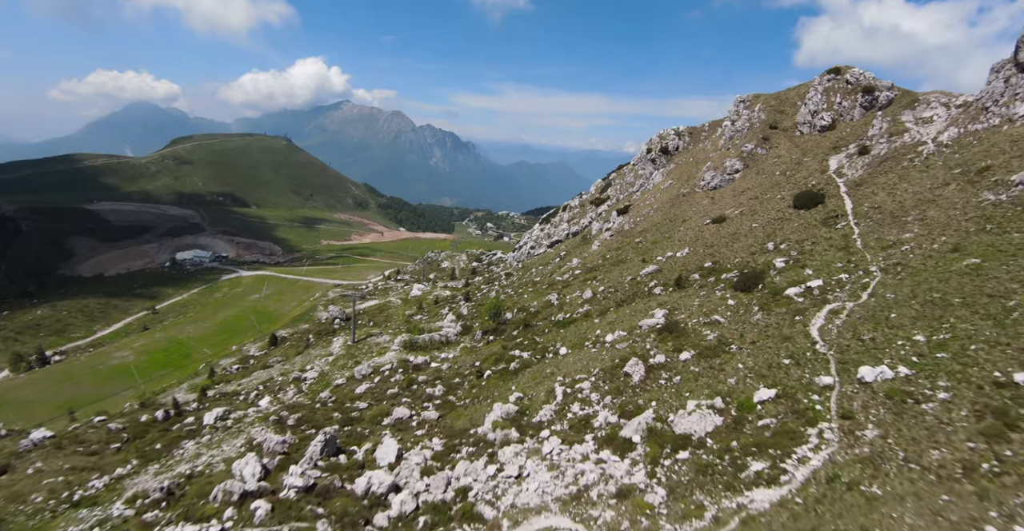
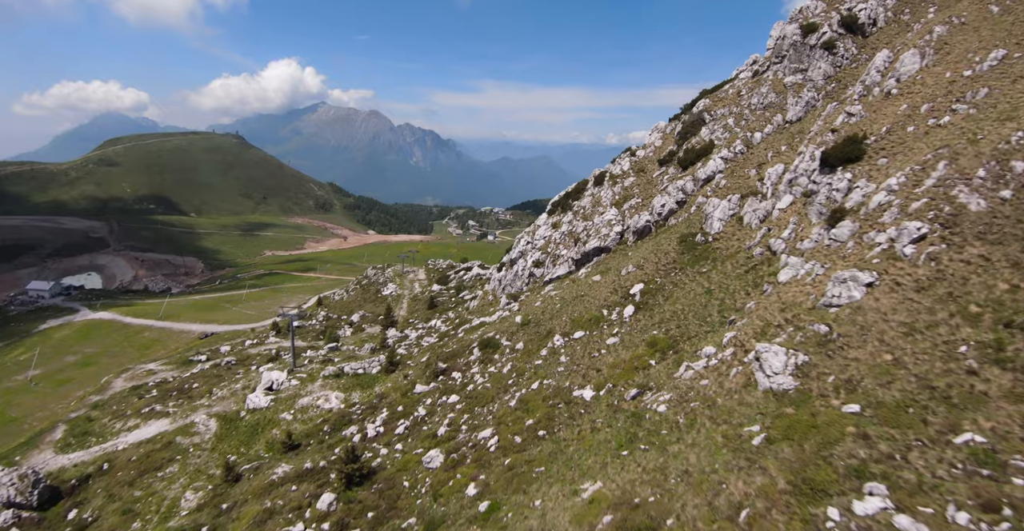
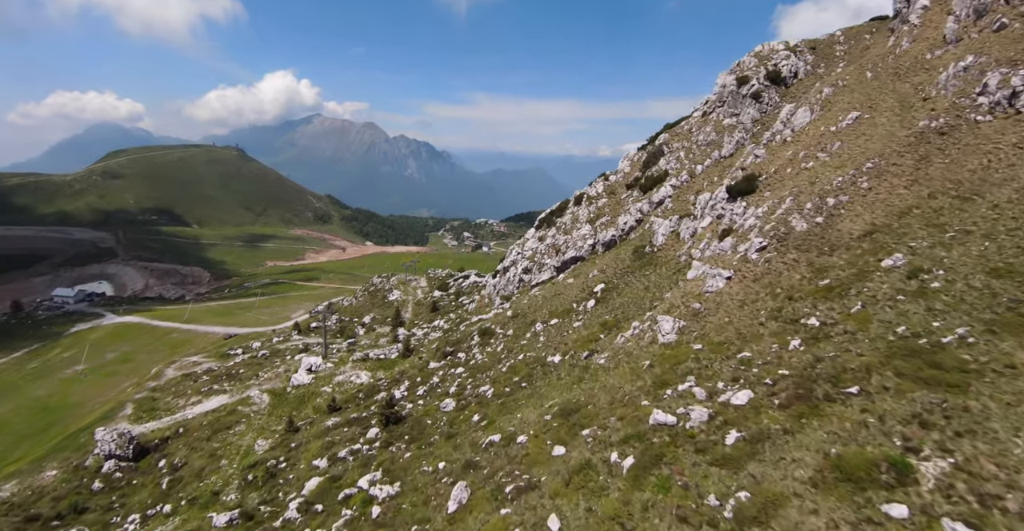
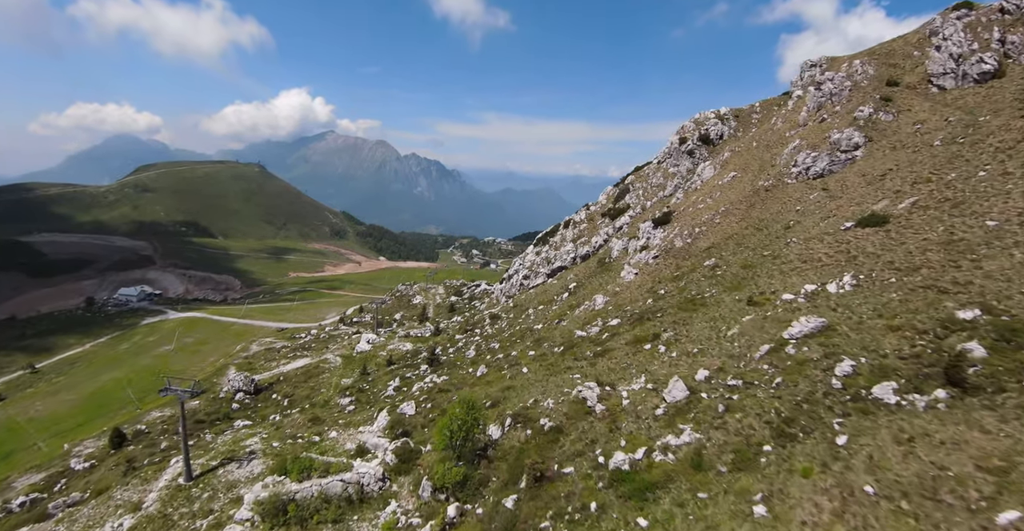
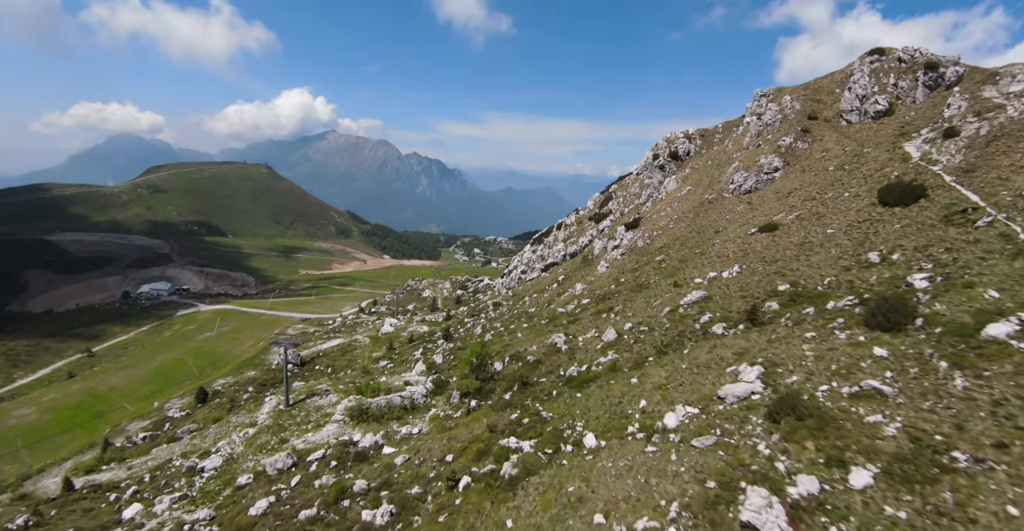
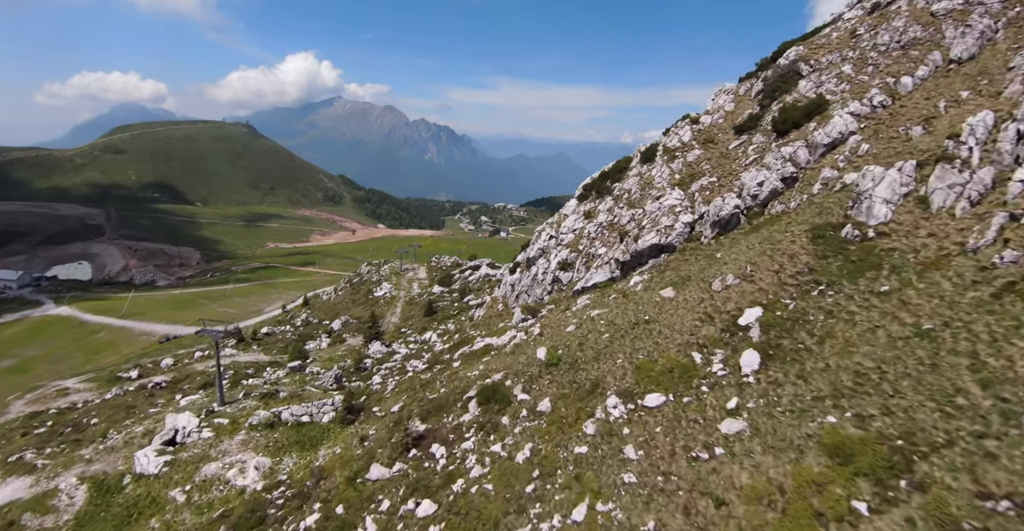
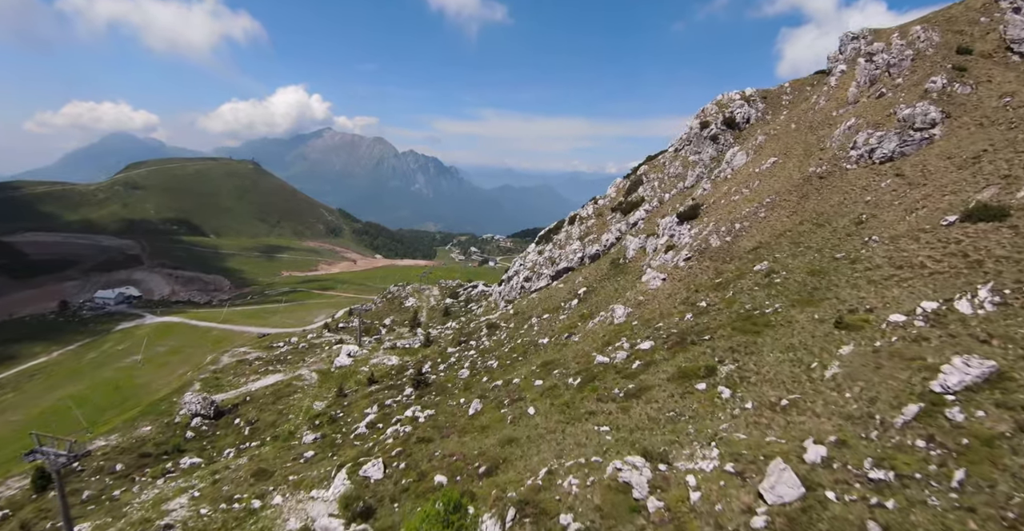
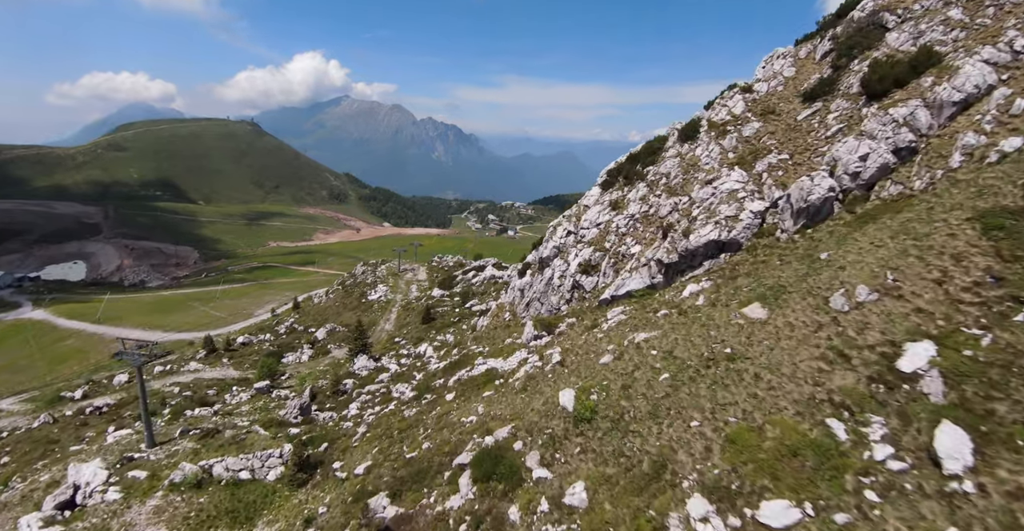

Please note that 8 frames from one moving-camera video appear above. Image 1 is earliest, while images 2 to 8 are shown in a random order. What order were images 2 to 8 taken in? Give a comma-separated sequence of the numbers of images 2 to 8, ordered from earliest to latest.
5, 4, 7, 3, 2, 6, 8
